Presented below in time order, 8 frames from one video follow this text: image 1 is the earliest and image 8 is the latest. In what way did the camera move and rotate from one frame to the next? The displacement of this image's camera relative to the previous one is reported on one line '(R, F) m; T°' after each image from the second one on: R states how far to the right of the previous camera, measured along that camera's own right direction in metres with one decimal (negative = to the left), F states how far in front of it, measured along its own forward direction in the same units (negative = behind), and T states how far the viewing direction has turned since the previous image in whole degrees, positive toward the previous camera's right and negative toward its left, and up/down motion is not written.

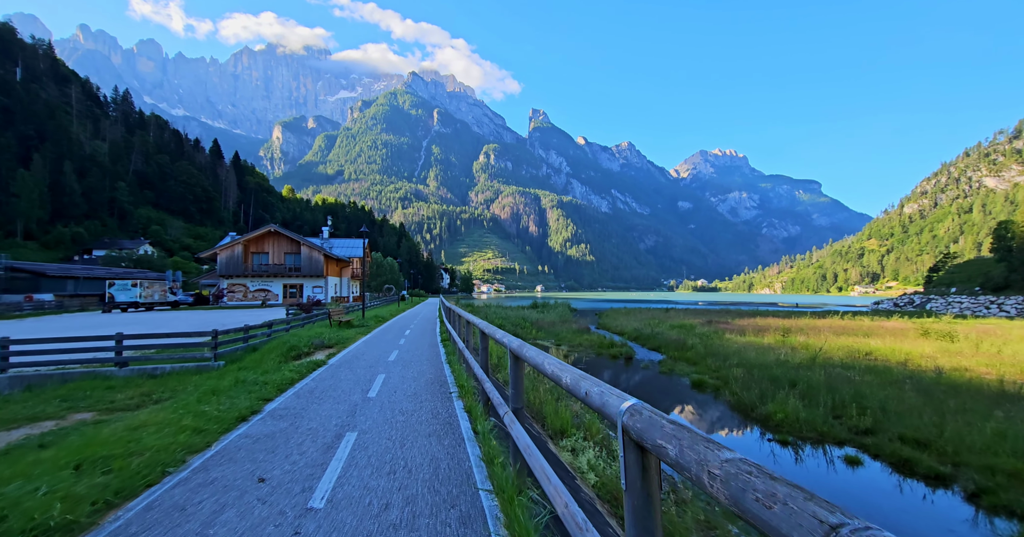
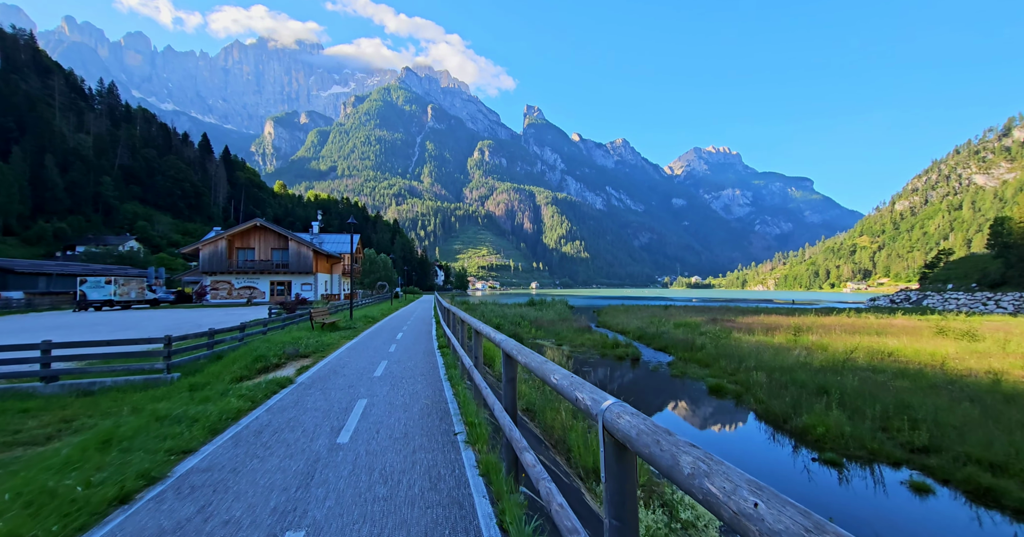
(-0.3, +1.6) m; +1°
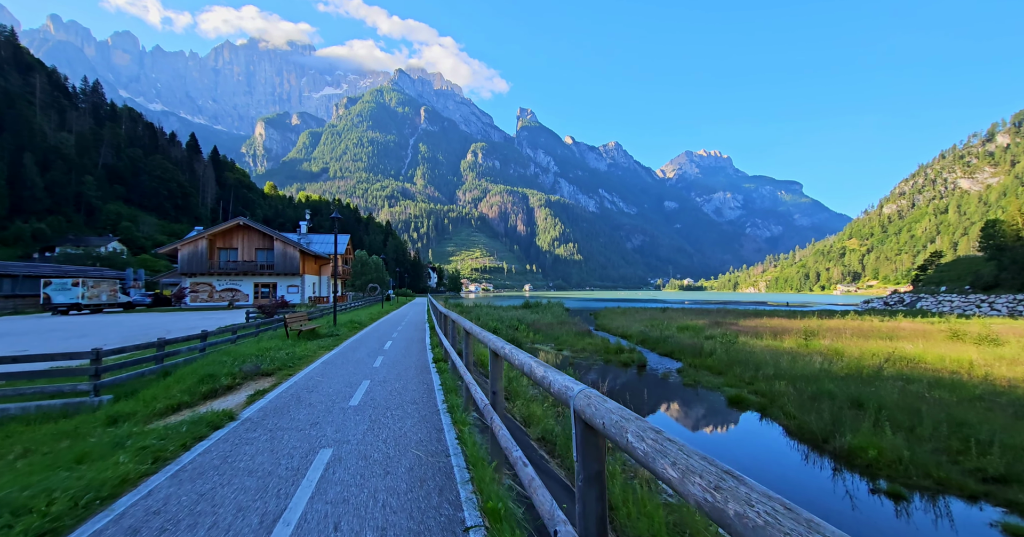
(-0.3, +1.6) m; +1°
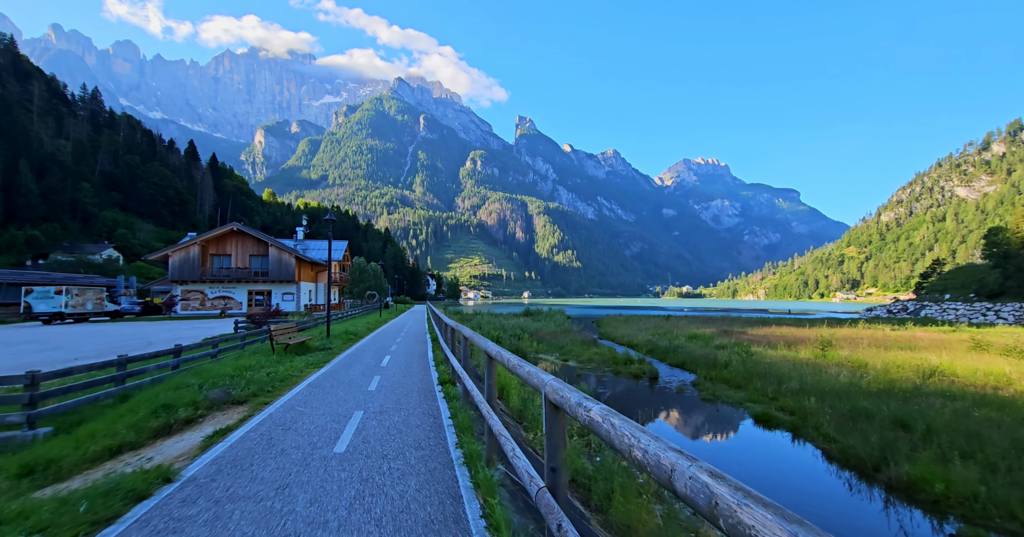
(-0.3, +1.2) m; 0°
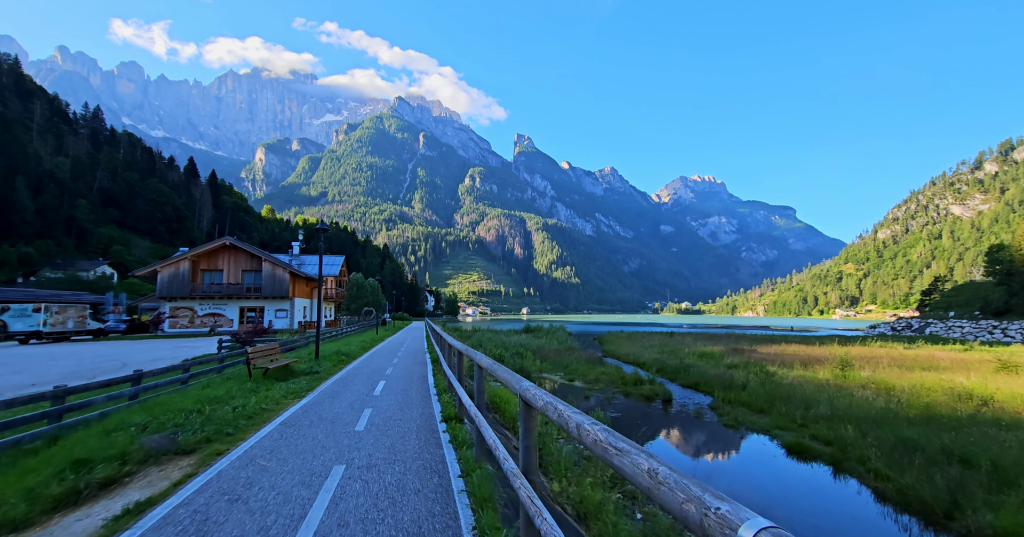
(-0.3, +1.2) m; 0°
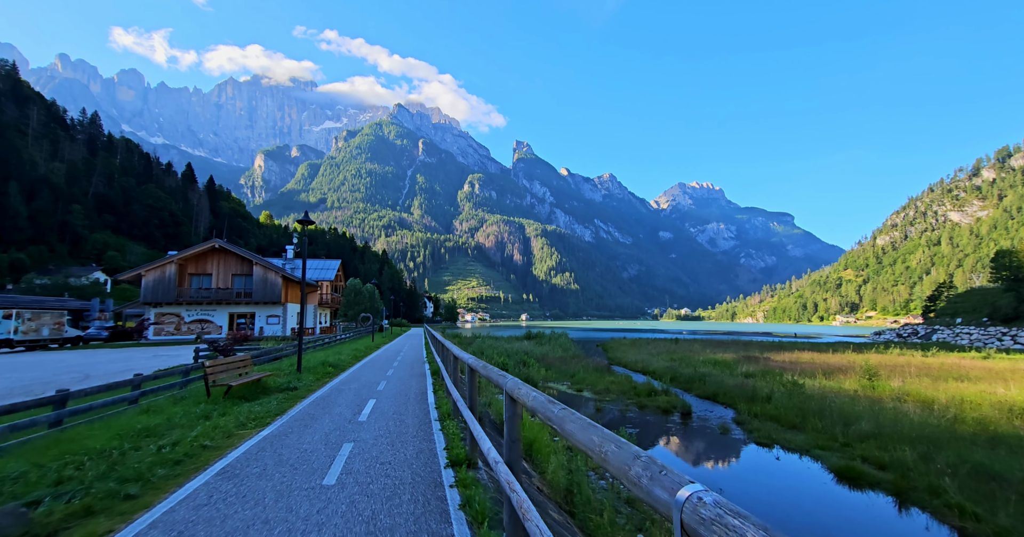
(-0.3, +1.6) m; 0°
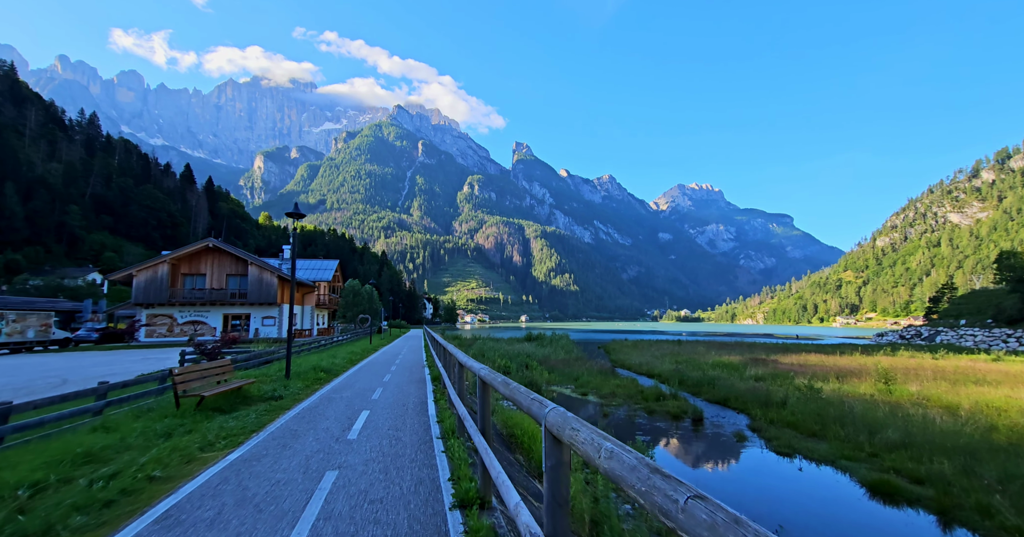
(-0.2, +0.9) m; 0°
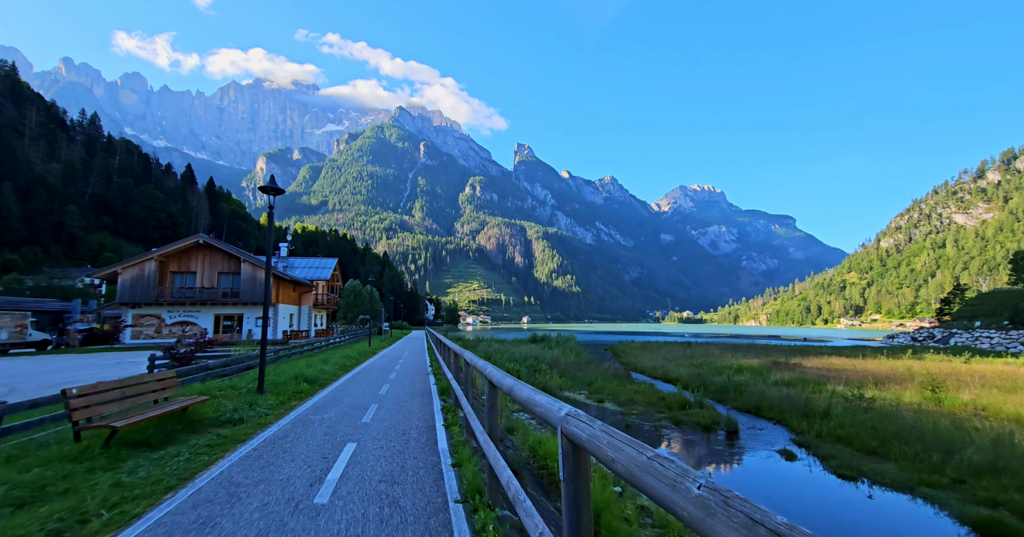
(-0.5, +1.9) m; 0°
